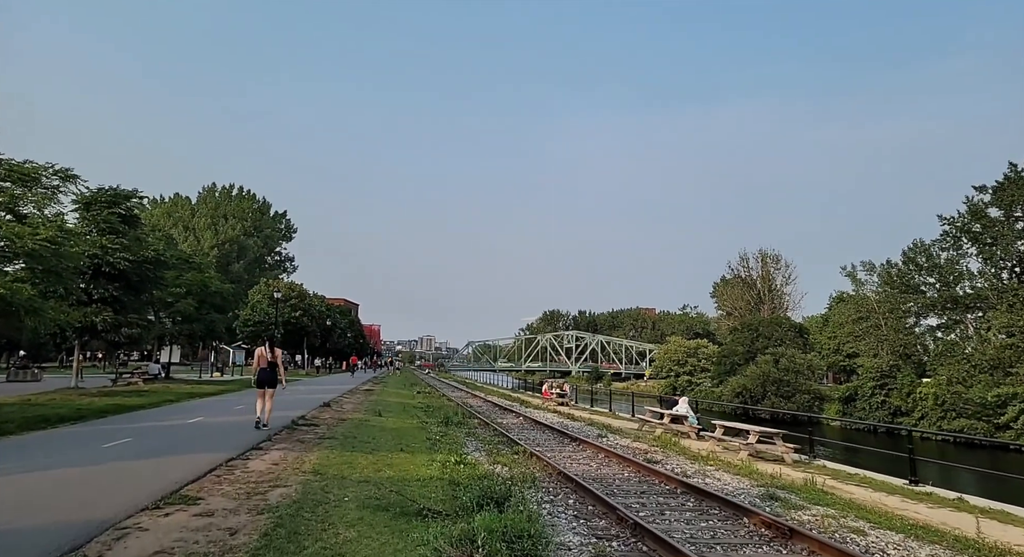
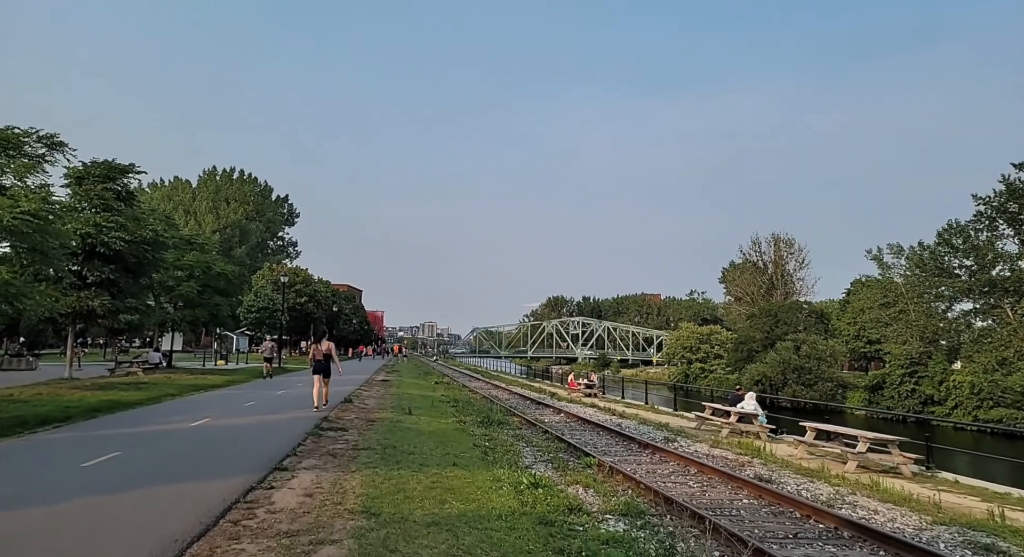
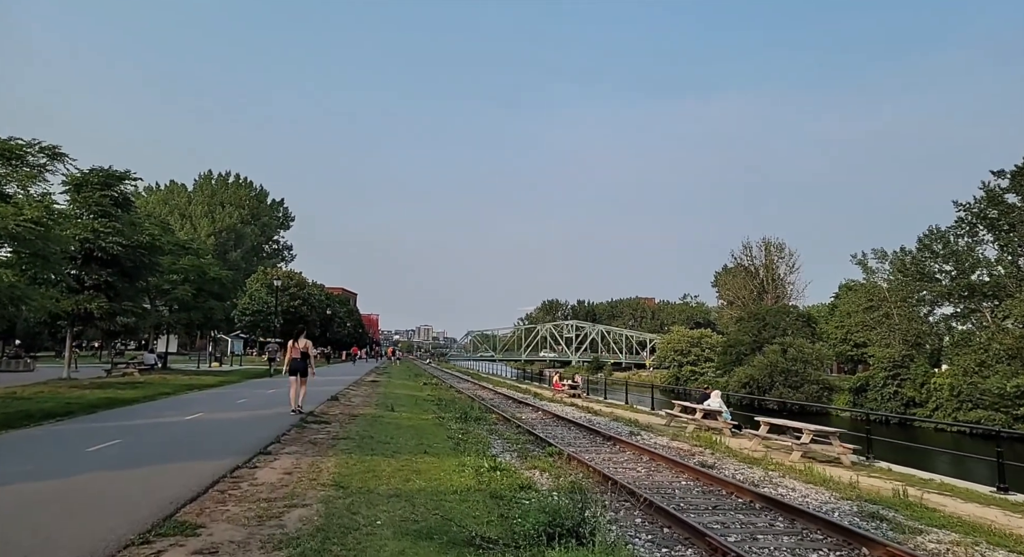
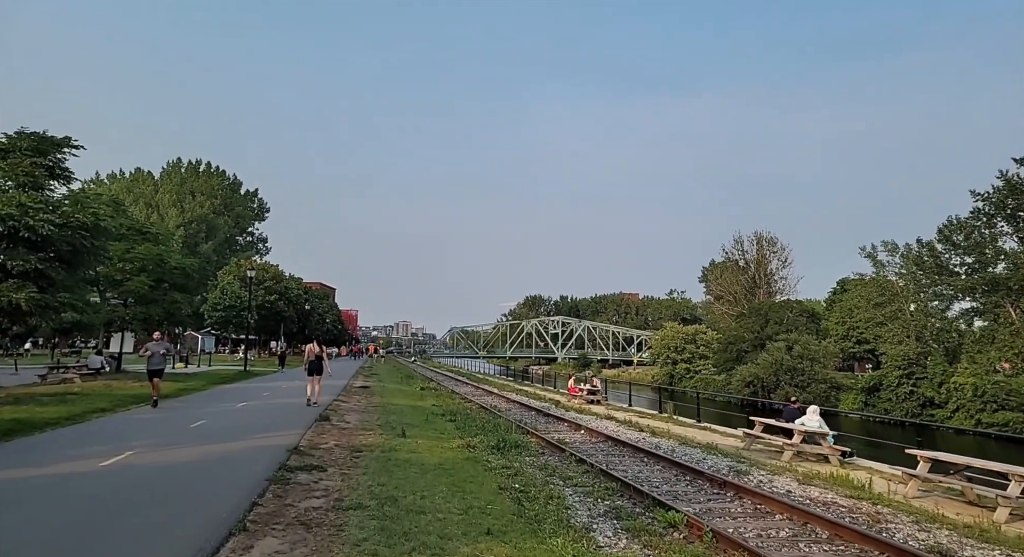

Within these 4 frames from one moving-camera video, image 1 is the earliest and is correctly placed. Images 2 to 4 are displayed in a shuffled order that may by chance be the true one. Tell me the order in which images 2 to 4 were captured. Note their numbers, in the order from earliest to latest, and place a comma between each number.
3, 2, 4
